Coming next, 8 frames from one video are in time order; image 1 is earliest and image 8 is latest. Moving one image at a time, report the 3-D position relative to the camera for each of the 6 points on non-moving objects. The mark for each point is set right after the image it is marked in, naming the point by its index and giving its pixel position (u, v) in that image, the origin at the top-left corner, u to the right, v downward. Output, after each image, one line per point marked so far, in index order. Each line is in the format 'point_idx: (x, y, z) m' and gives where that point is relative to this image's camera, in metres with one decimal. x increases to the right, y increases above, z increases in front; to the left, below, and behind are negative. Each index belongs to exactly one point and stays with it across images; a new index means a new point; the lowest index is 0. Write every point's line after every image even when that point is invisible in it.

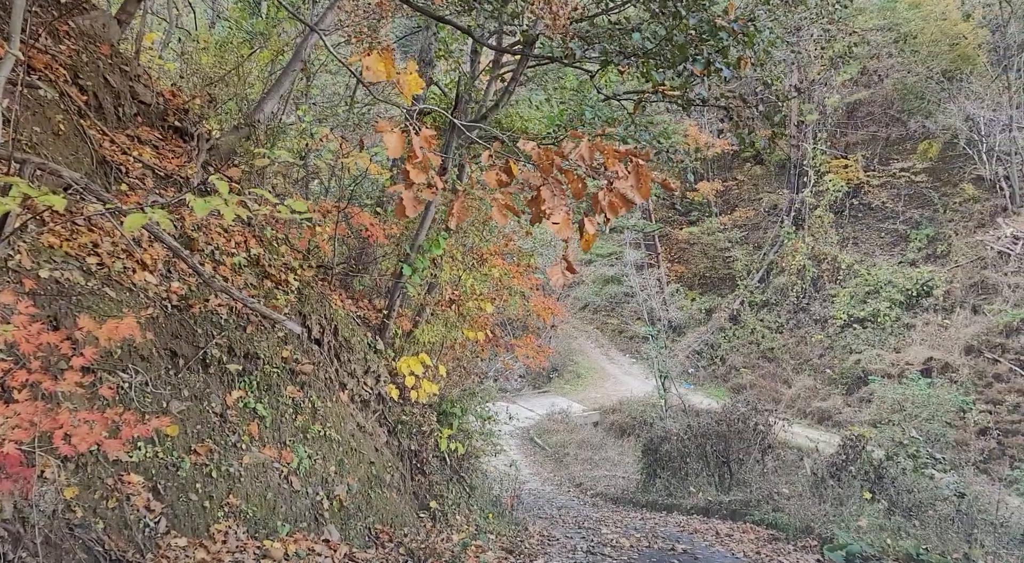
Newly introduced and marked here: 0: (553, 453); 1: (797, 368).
0: (+0.8, -3.5, +15.3) m
1: (+7.3, -2.2, +19.1) m
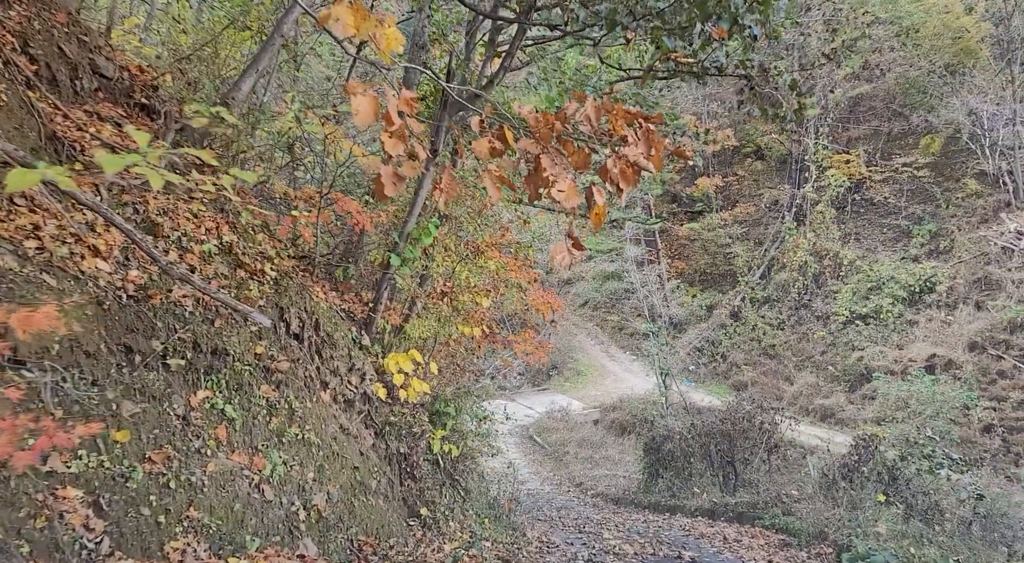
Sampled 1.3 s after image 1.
0: (+0.8, -3.4, +15.0) m
1: (+7.2, -2.1, +18.9) m
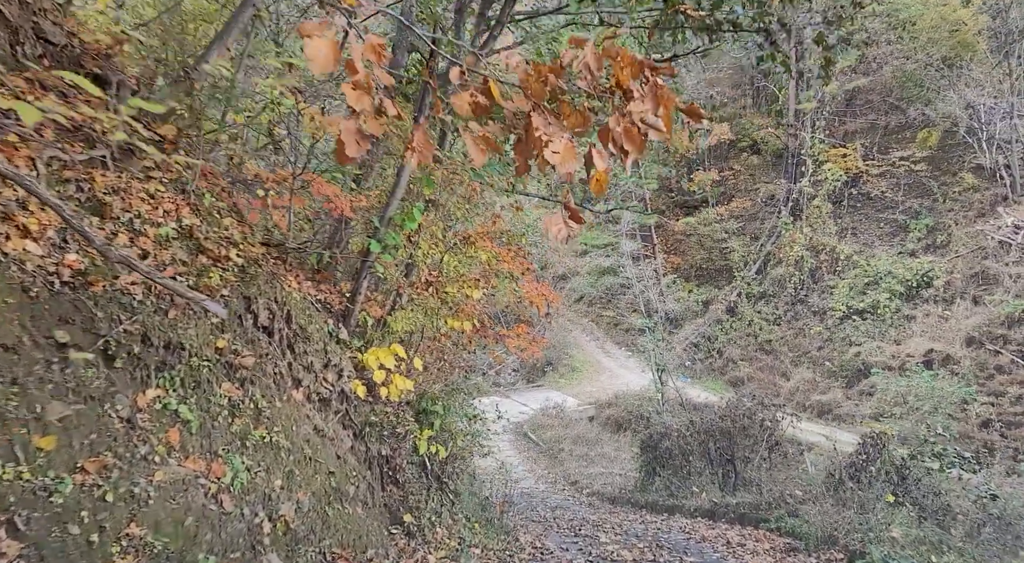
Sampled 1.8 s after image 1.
0: (+0.7, -3.3, +14.8) m
1: (+7.1, -2.0, +18.7) m
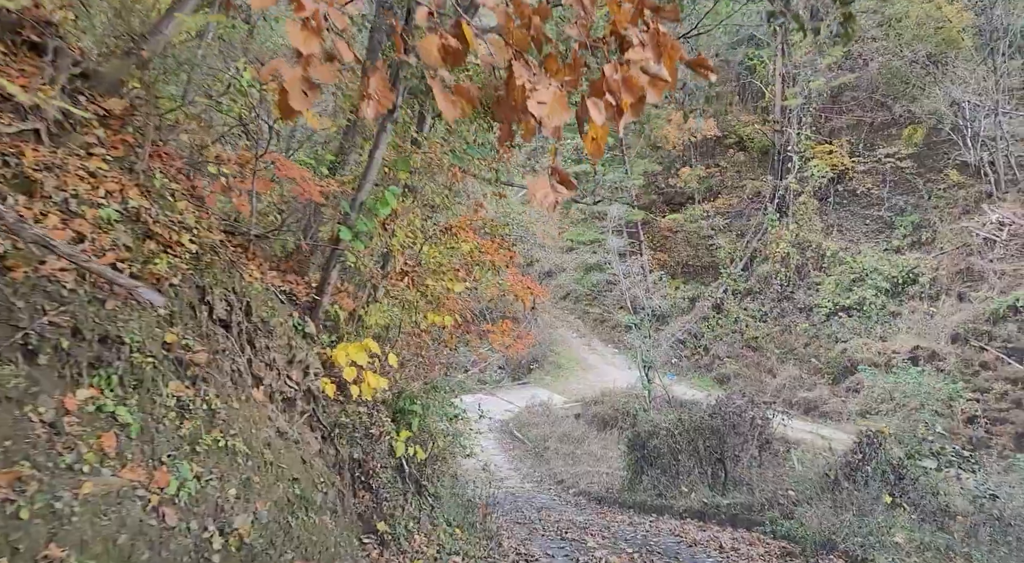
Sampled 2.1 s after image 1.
0: (+0.4, -3.2, +14.7) m
1: (+6.7, -1.9, +18.7) m
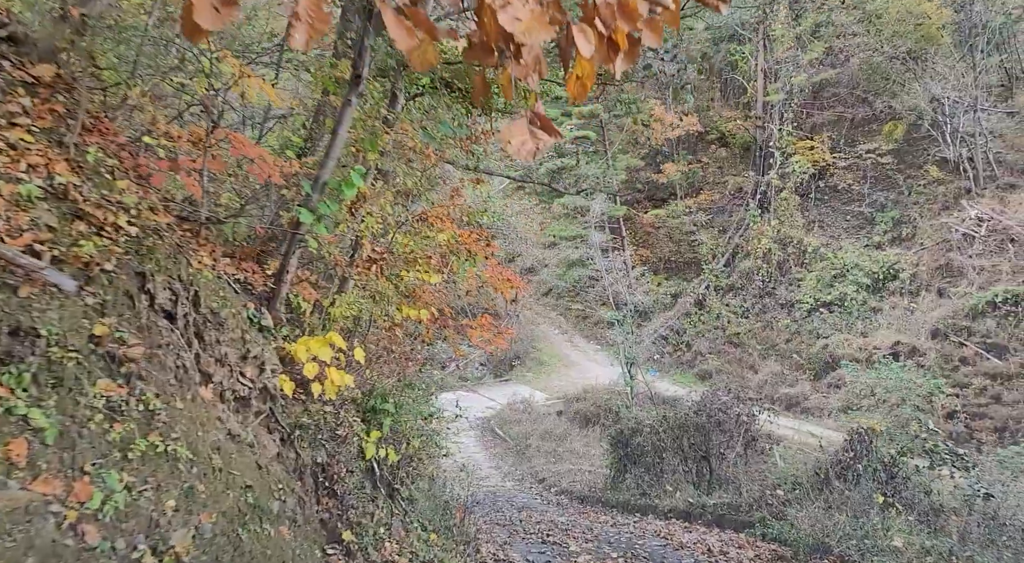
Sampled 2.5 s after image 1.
0: (0.0, -3.1, +14.5) m
1: (+6.3, -1.8, +18.6) m
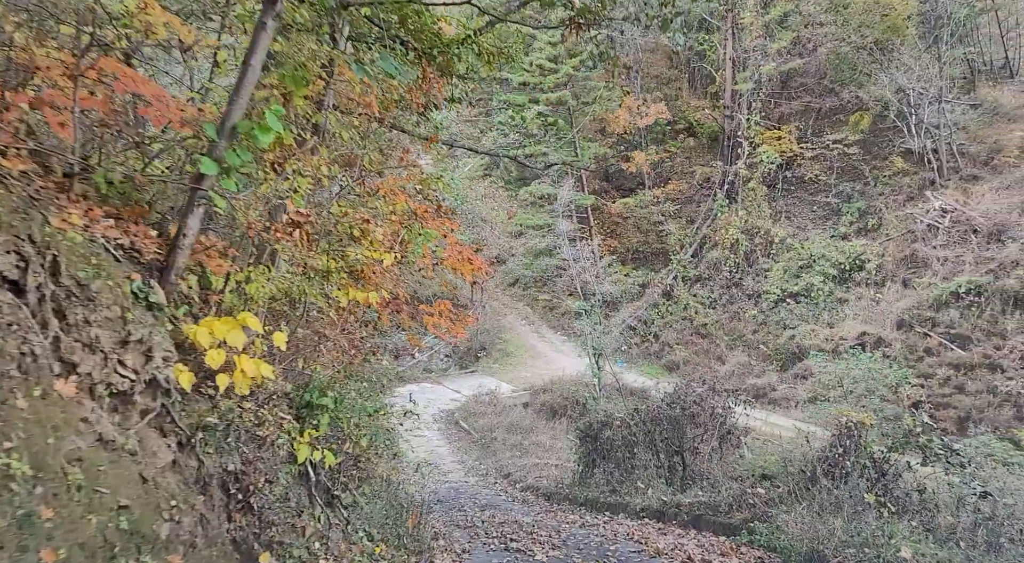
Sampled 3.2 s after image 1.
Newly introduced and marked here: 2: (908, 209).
0: (-0.6, -2.9, +14.1) m
1: (+5.4, -1.5, +18.5) m
2: (+9.5, +1.7, +17.8) m
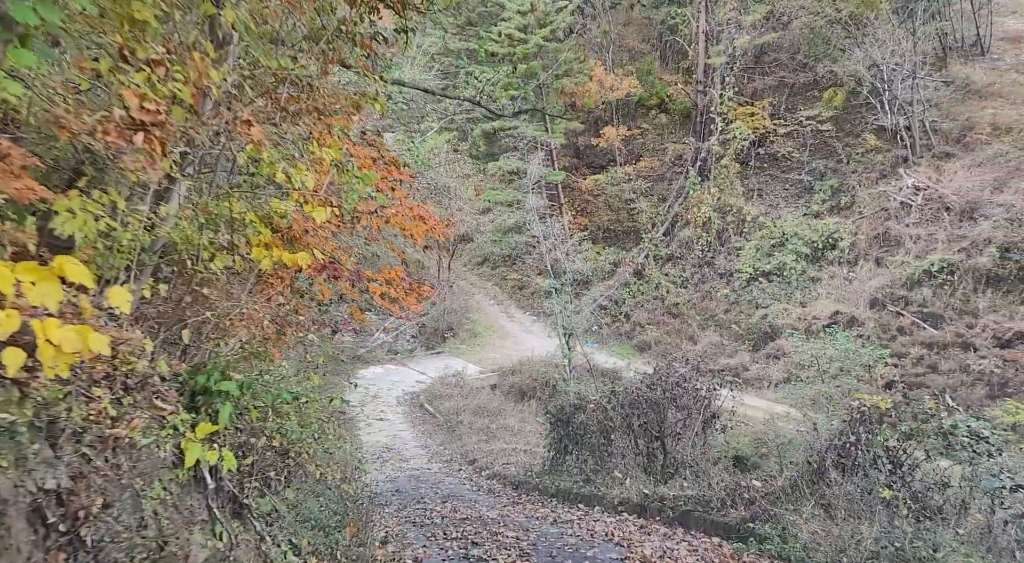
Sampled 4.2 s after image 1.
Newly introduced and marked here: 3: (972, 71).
0: (-1.2, -2.5, +13.5) m
1: (+4.6, -1.0, +18.1) m
2: (+8.7, +2.3, +17.5) m
3: (+11.1, +5.1, +18.1) m
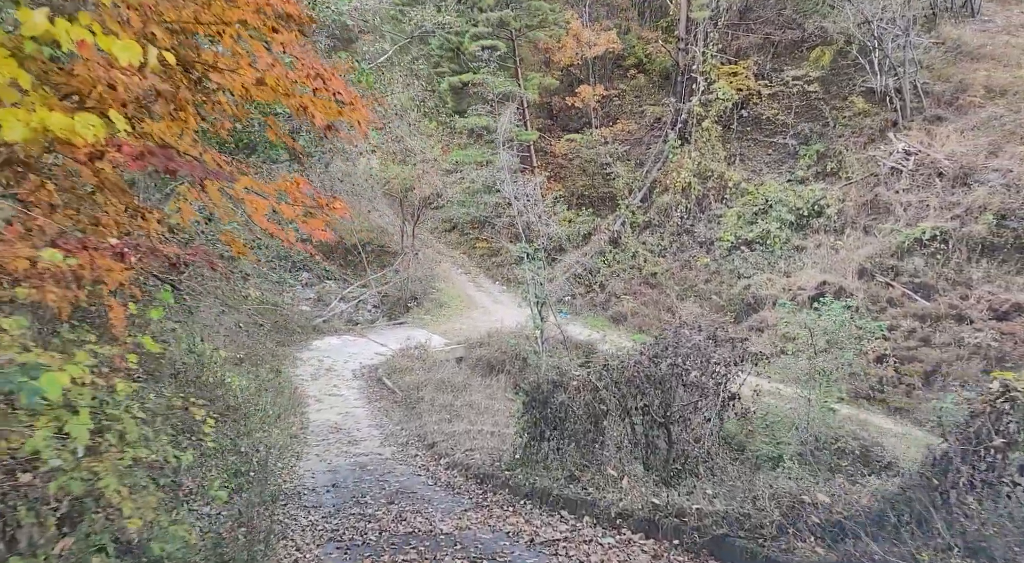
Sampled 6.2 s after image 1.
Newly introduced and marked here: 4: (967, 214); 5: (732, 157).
0: (-1.7, -1.9, +12.2) m
1: (+3.9, -0.3, +17.0) m
2: (+8.1, +3.0, +16.4) m
3: (+10.4, +5.8, +17.1) m
4: (+8.3, +1.3, +13.4) m
5: (+5.7, +3.2, +19.1) m
